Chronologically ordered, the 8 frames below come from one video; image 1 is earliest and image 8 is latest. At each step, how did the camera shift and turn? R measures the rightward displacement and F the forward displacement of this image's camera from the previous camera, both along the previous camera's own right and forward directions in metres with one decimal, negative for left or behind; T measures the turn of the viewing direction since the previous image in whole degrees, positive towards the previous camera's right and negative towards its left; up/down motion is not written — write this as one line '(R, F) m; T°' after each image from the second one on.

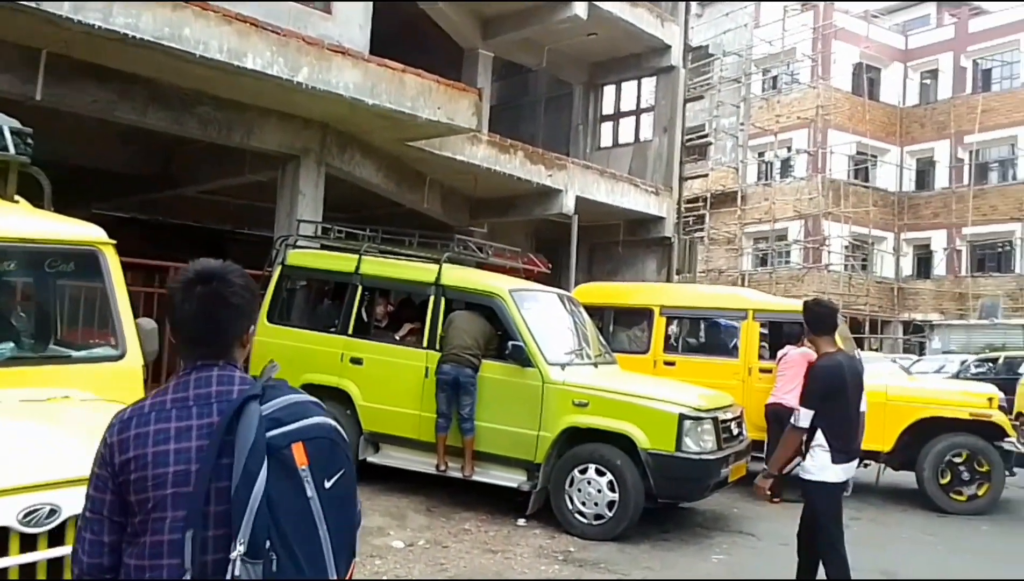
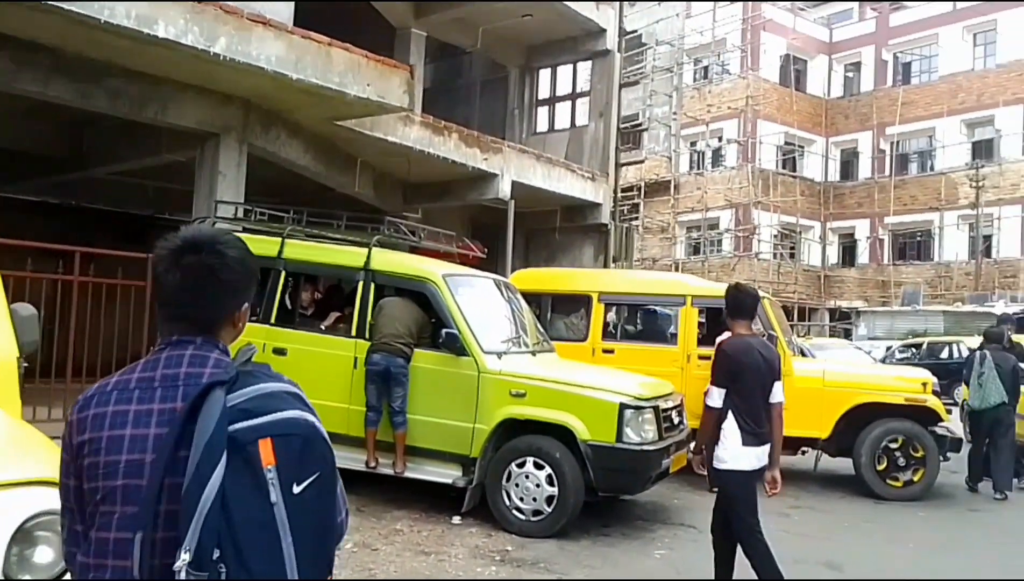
(0.0, +0.4) m; +4°
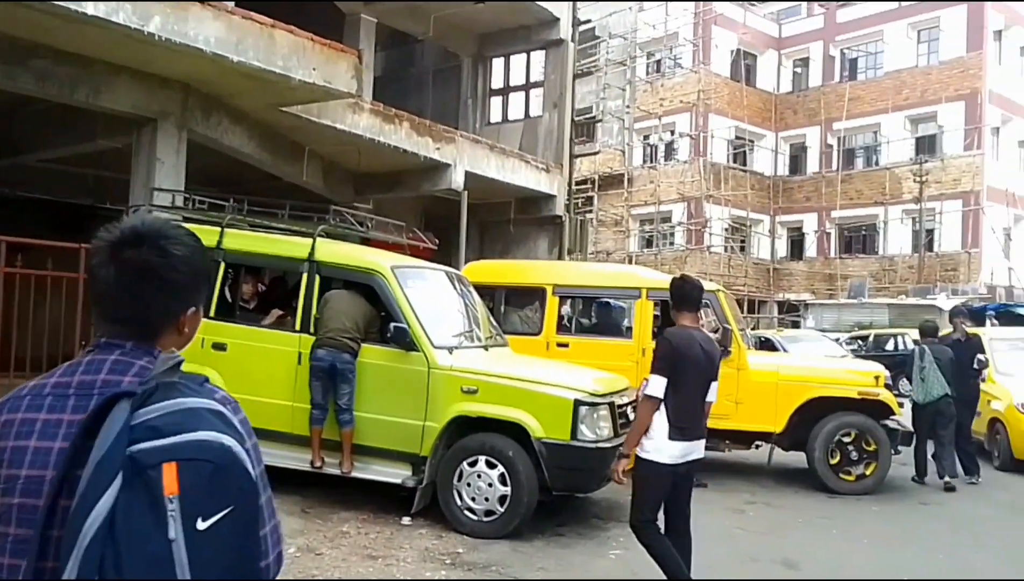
(0.0, +0.2) m; +3°
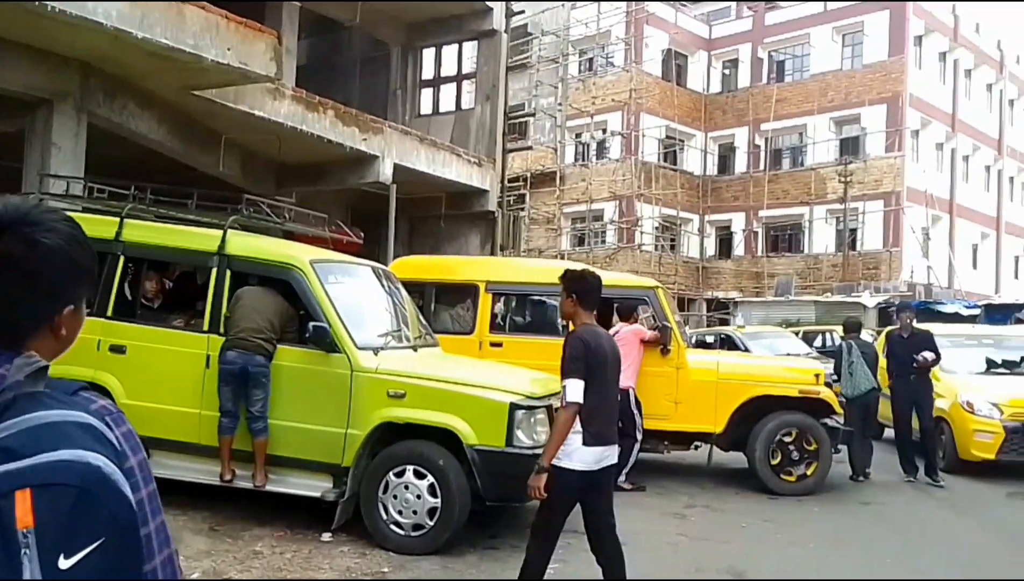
(0.0, +0.4) m; +4°
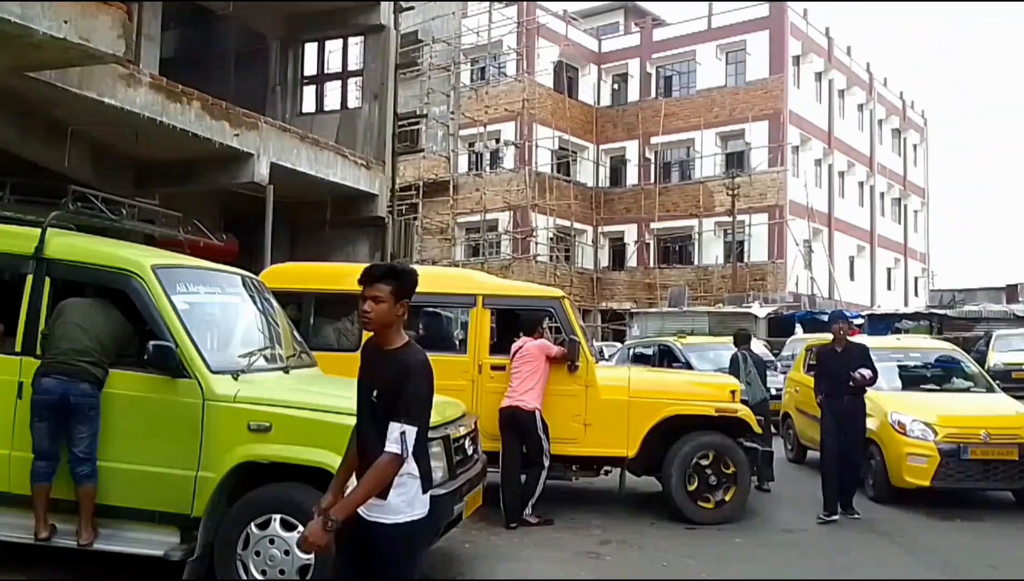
(0.0, +0.9) m; +6°
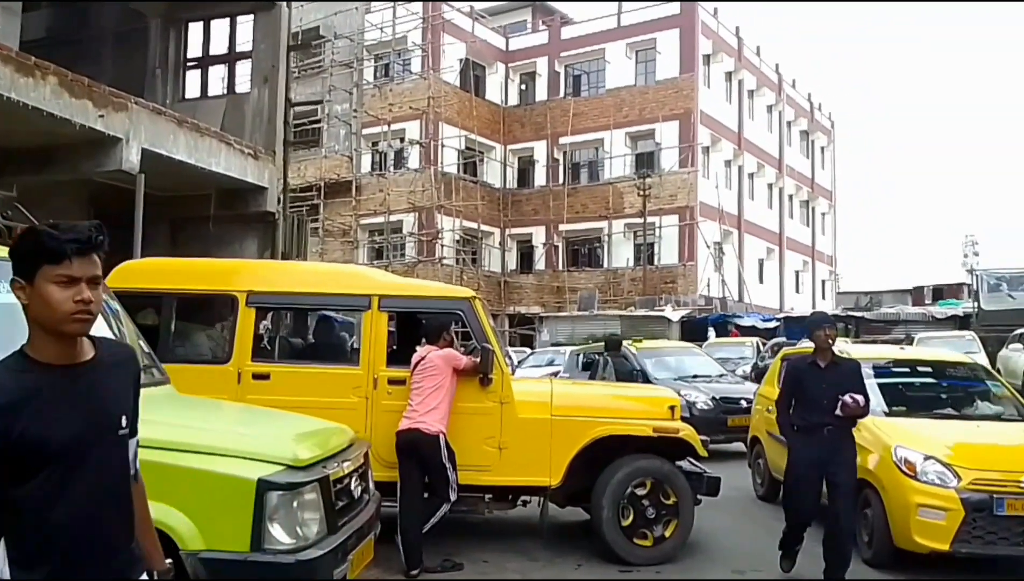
(0.0, +1.1) m; +6°
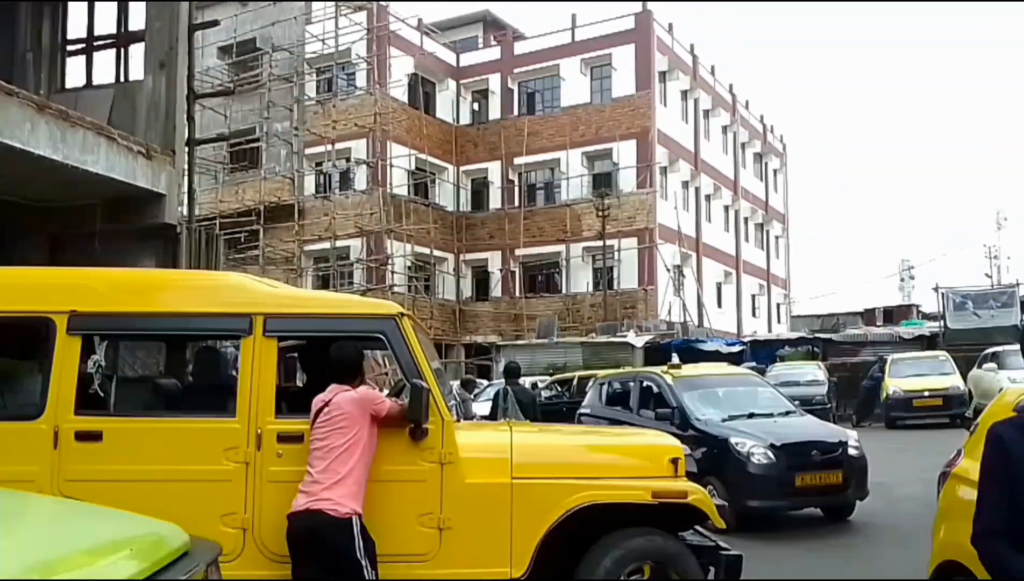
(+0.1, +1.9) m; +3°
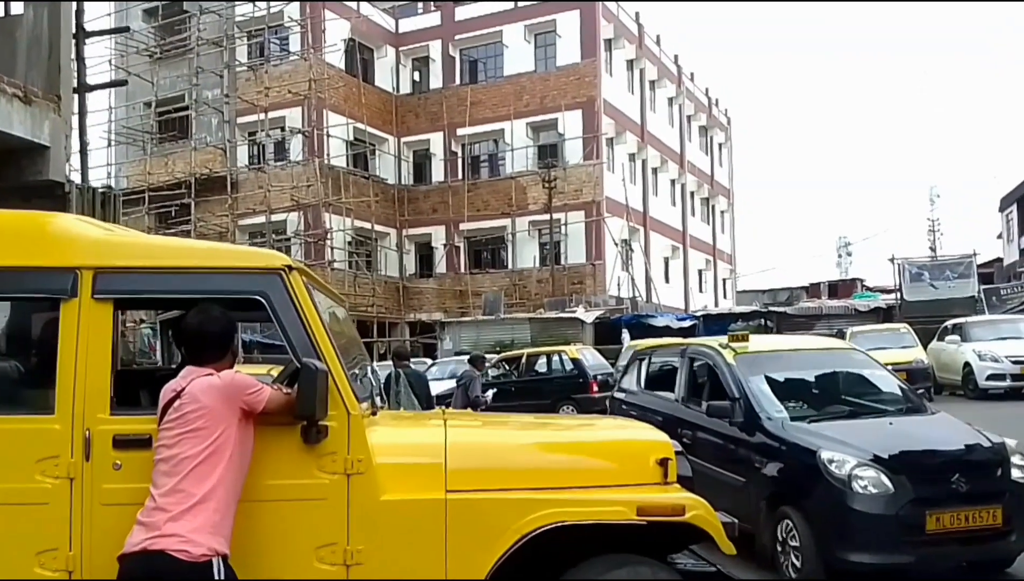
(0.0, +1.3) m; +3°
